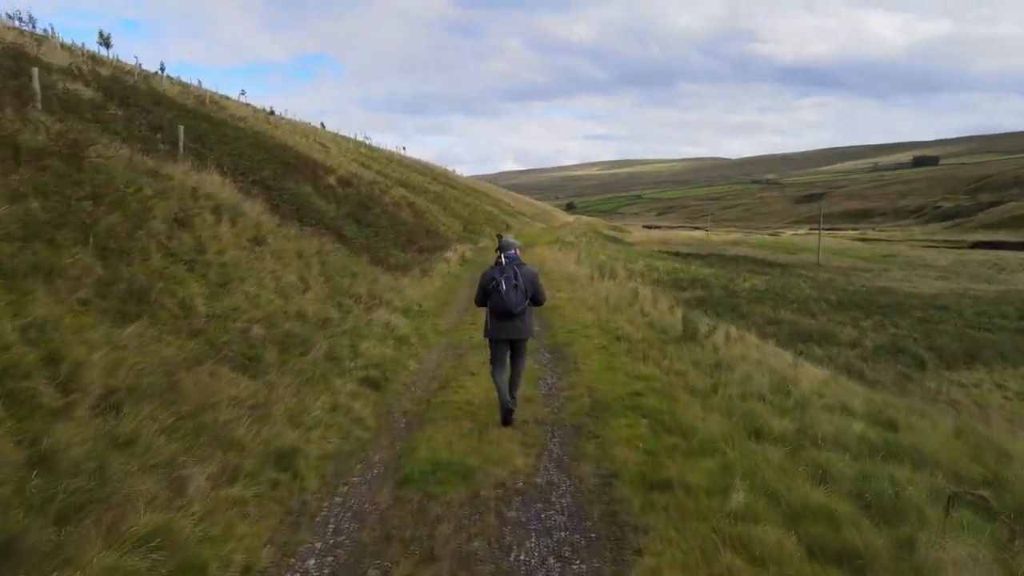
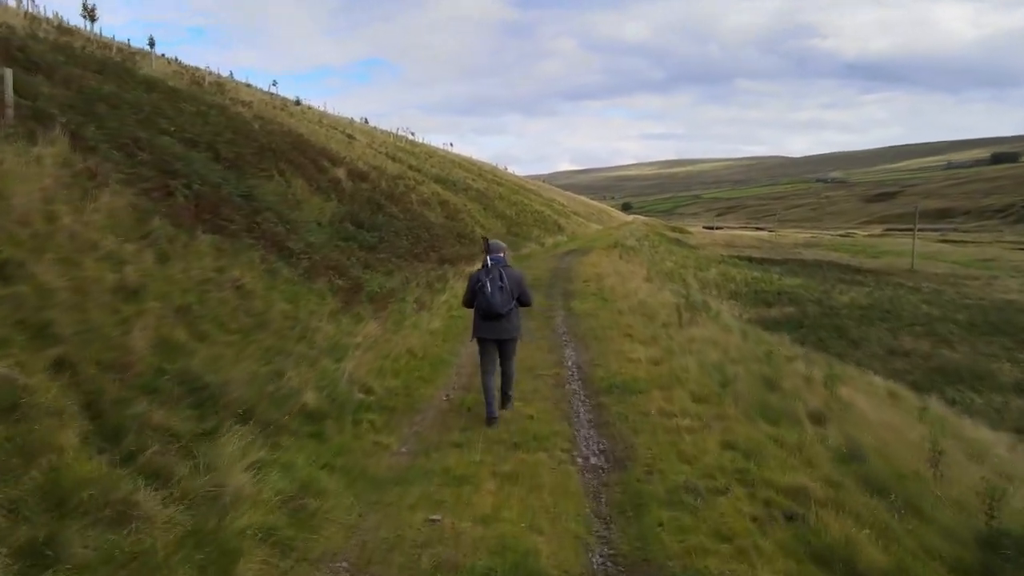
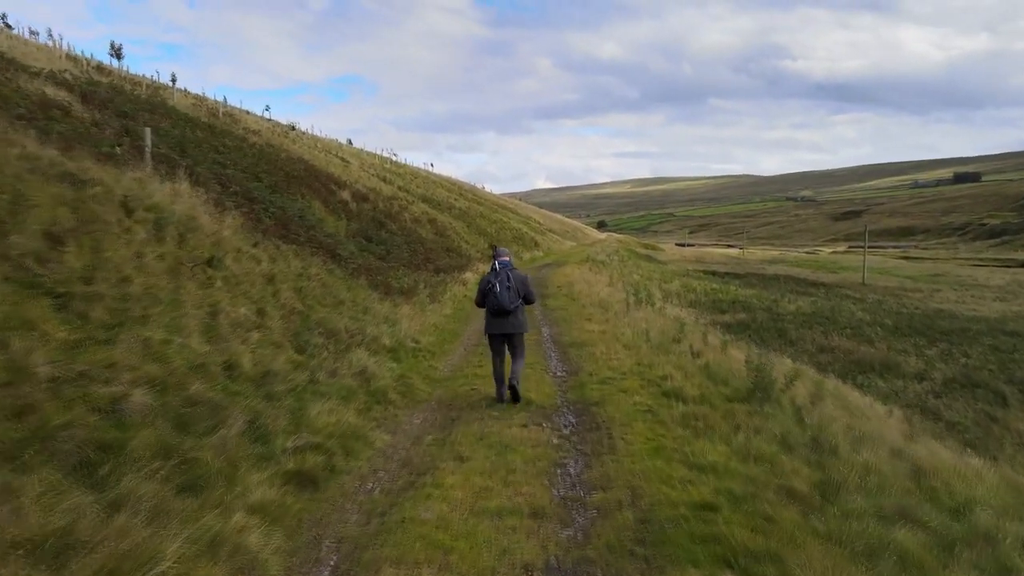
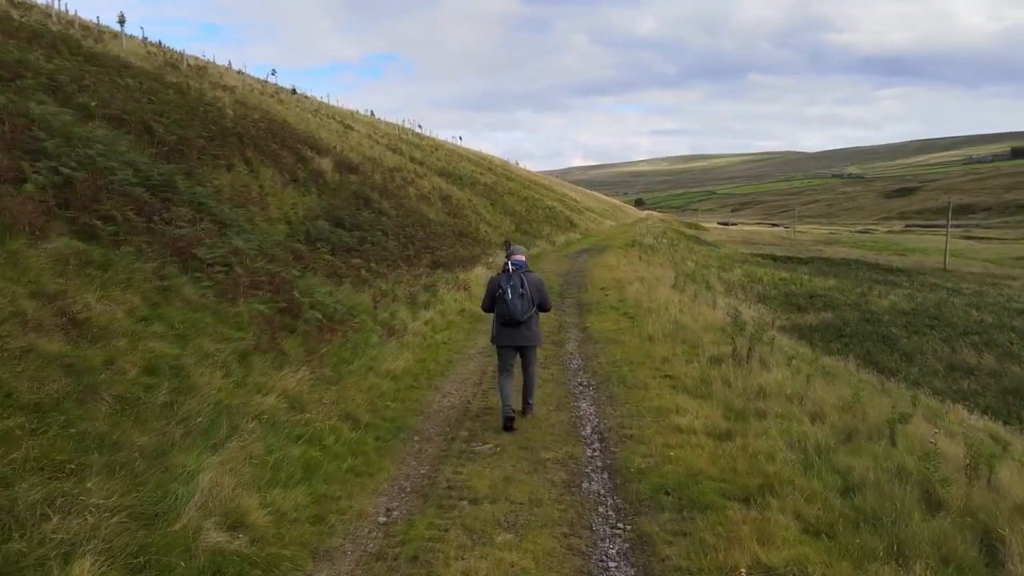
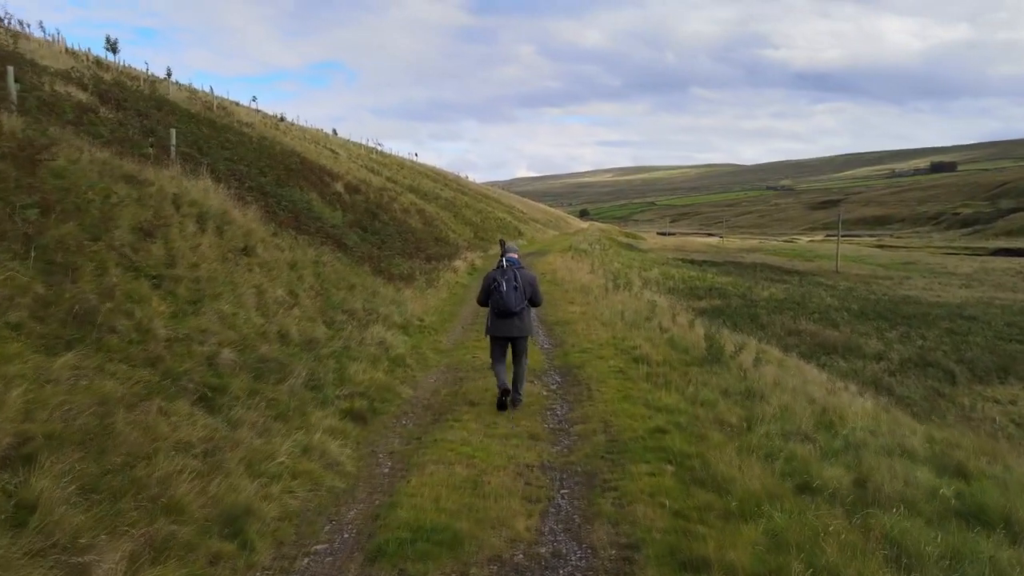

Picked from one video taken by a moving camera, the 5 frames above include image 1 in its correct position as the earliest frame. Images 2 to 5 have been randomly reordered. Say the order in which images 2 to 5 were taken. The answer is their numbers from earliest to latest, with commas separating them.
5, 3, 2, 4
